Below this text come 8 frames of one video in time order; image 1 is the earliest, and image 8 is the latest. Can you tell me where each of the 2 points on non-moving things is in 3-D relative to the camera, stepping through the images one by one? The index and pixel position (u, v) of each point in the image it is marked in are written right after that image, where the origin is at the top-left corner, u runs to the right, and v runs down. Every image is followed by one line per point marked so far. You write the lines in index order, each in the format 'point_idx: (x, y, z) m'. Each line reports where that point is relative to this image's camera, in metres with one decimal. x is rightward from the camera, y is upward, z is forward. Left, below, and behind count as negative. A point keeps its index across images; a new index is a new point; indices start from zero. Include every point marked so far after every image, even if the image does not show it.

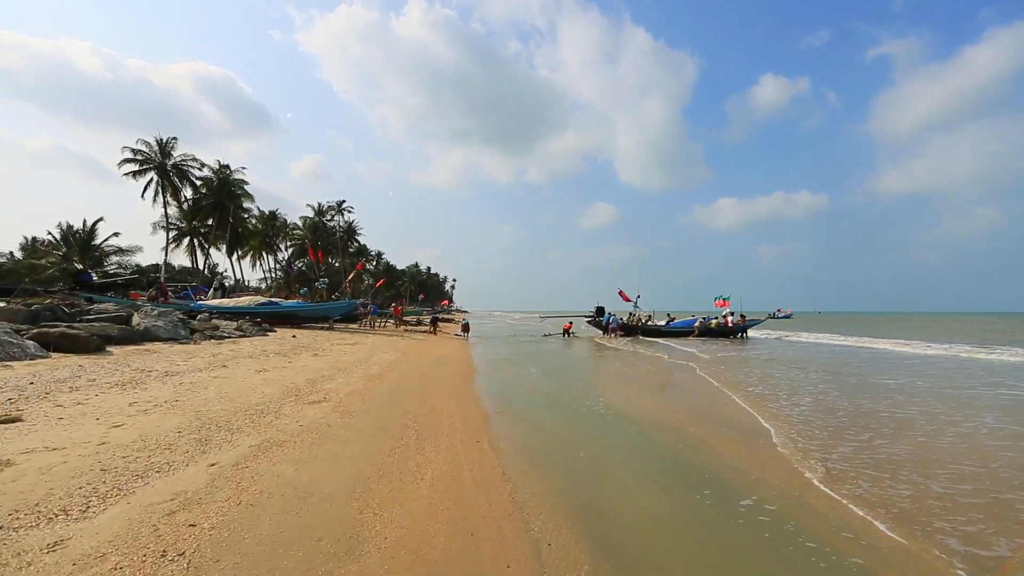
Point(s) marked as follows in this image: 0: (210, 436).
0: (-3.7, -1.8, +4.9) m
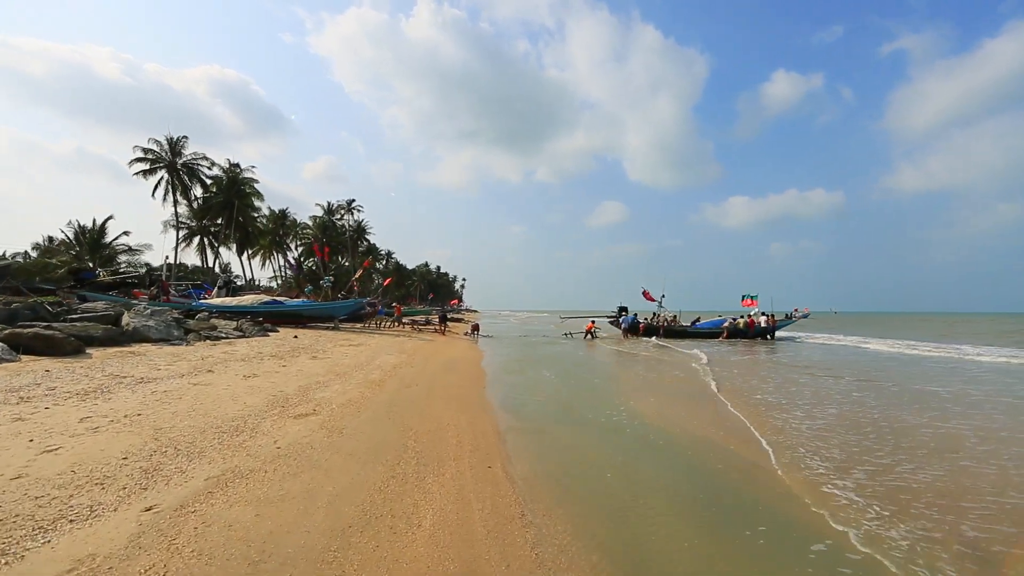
0: (-3.5, -1.7, +4.0) m
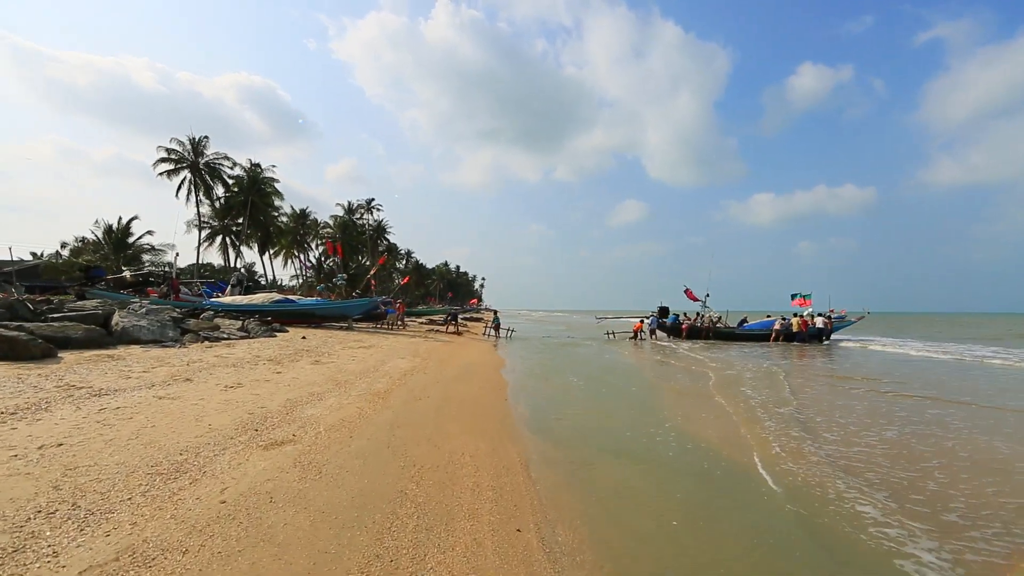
0: (-3.2, -1.6, +2.7) m
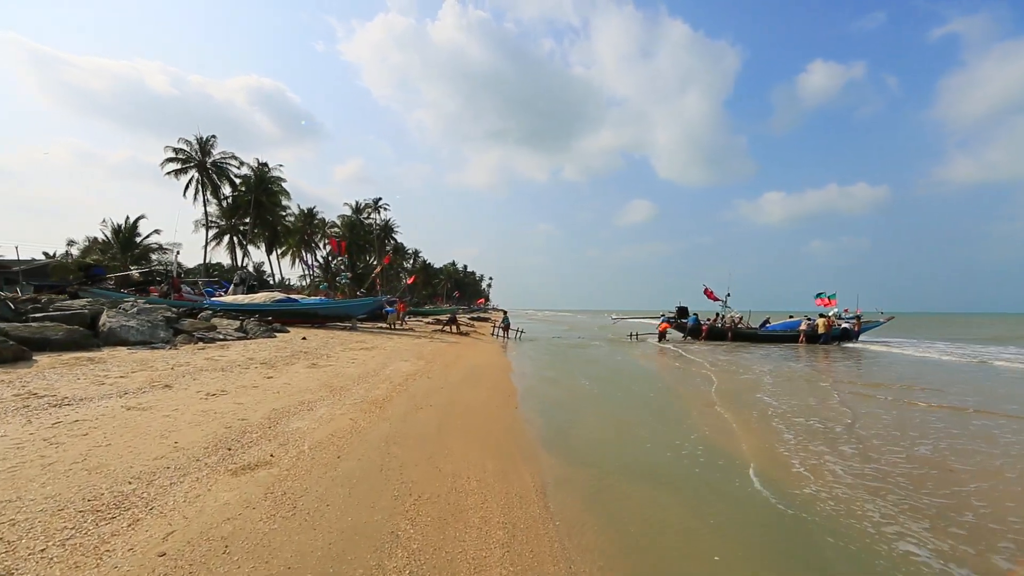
0: (-3.1, -1.6, +2.0) m
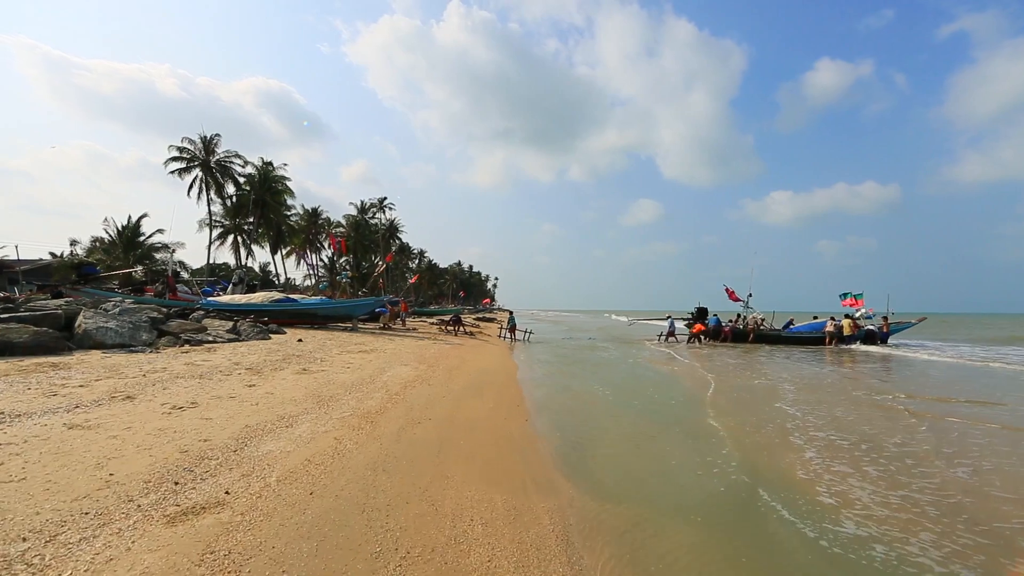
0: (-3.0, -1.6, +1.1) m
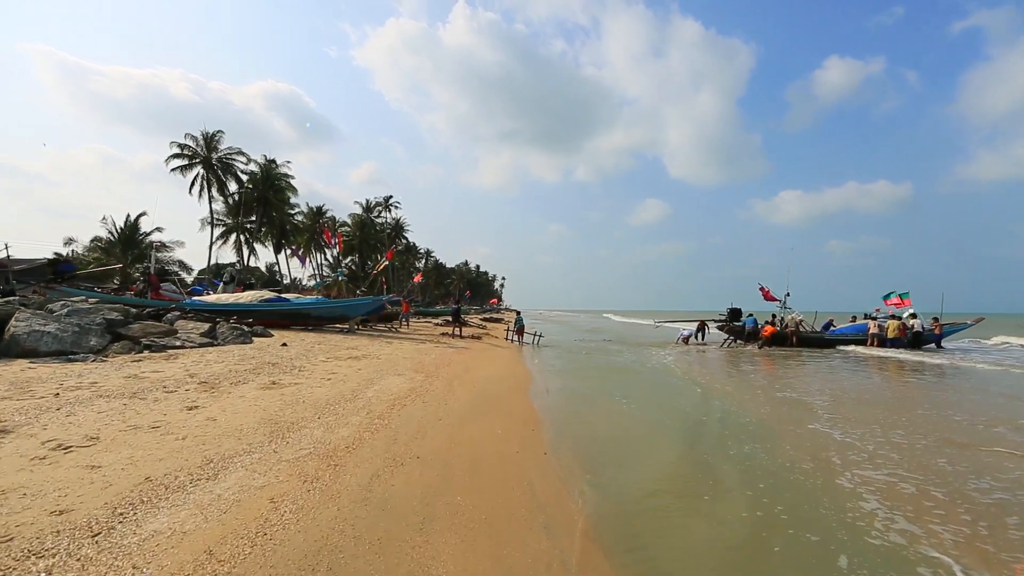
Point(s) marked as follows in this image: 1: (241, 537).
0: (-2.9, -1.5, -0.5) m
1: (-1.9, -1.8, +2.9) m
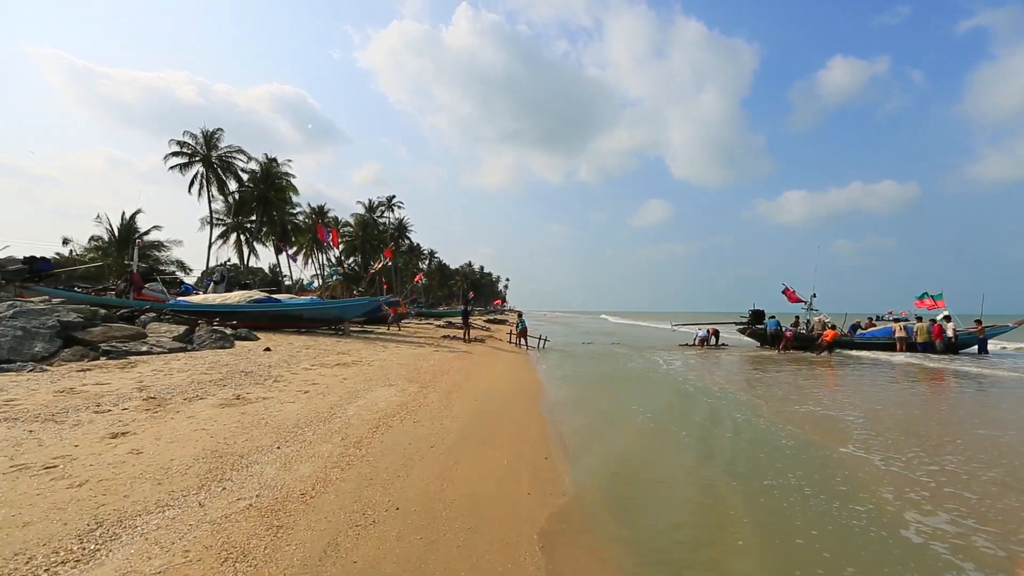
0: (-2.8, -1.4, -1.6) m
1: (-1.8, -1.7, +1.7) m
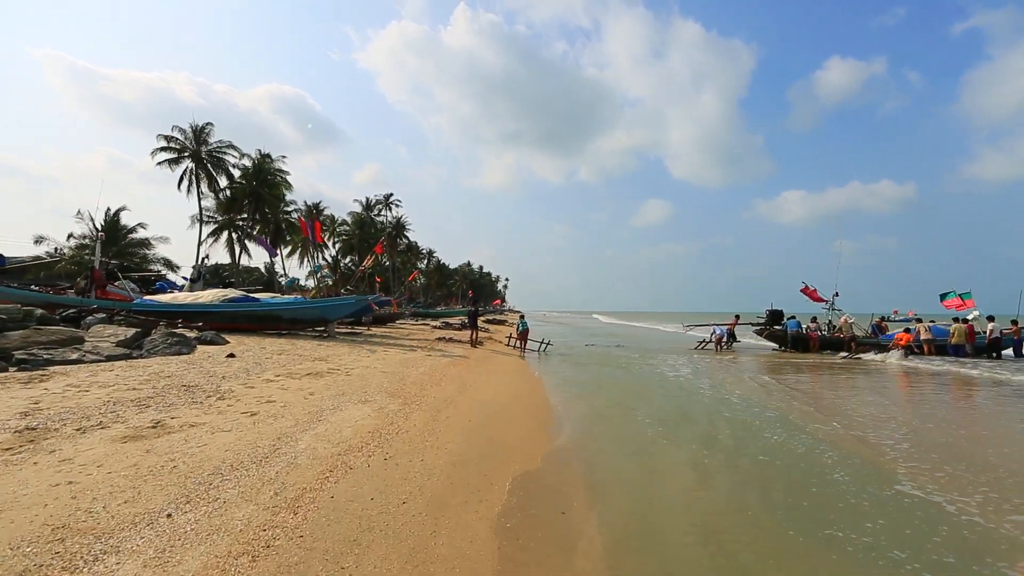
0: (-2.8, -1.3, -3.1) m
1: (-1.8, -1.6, +0.2) m
